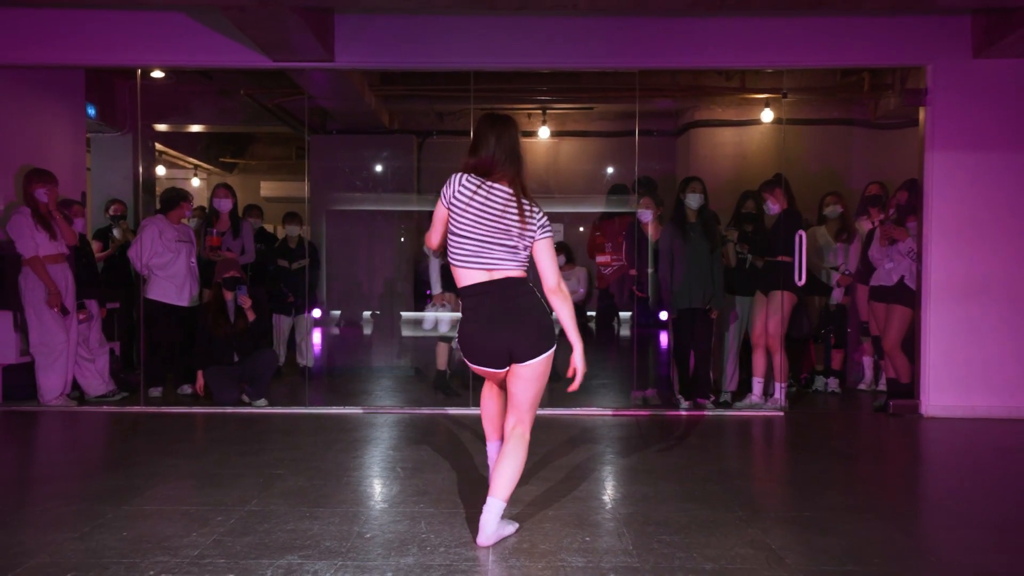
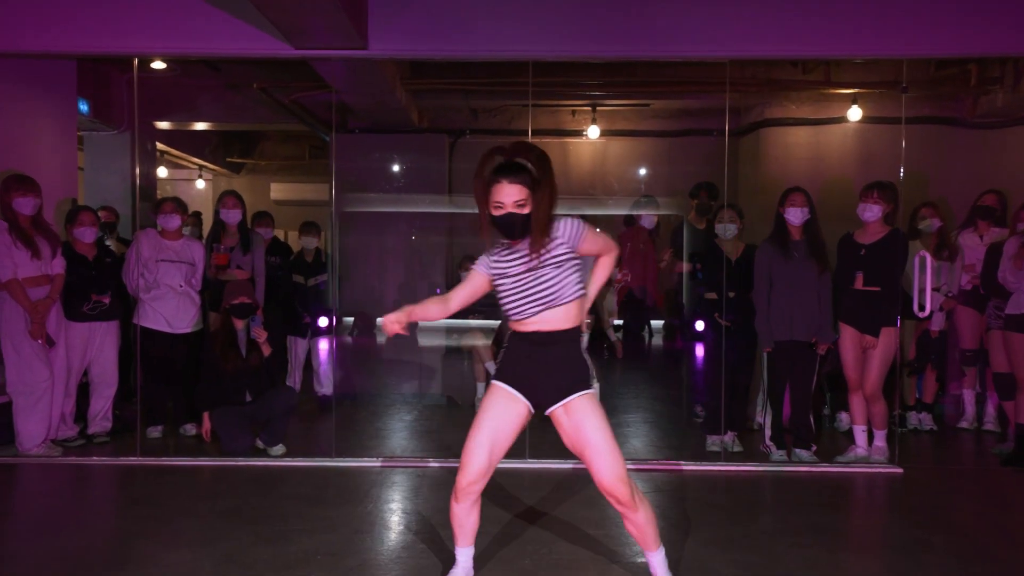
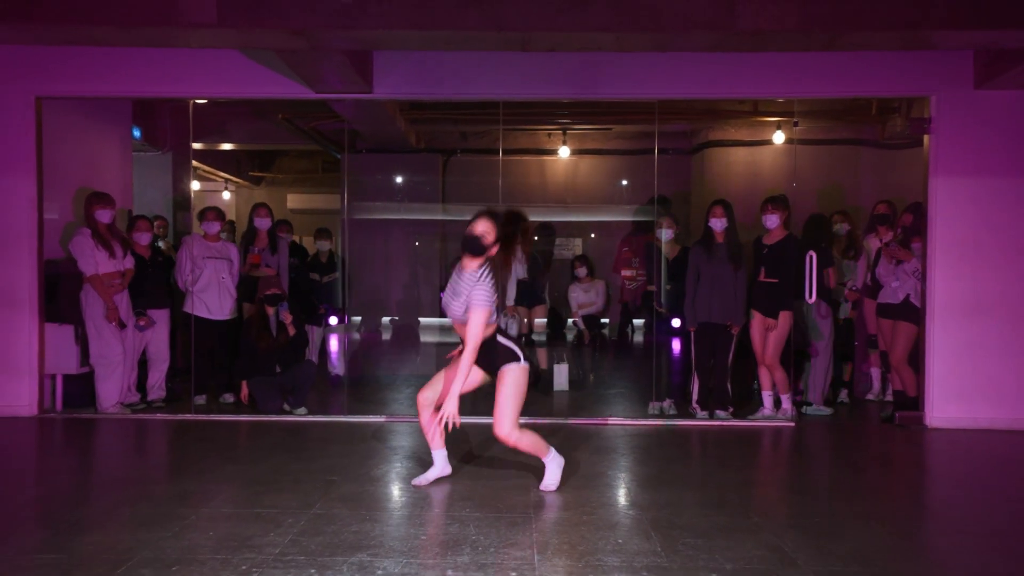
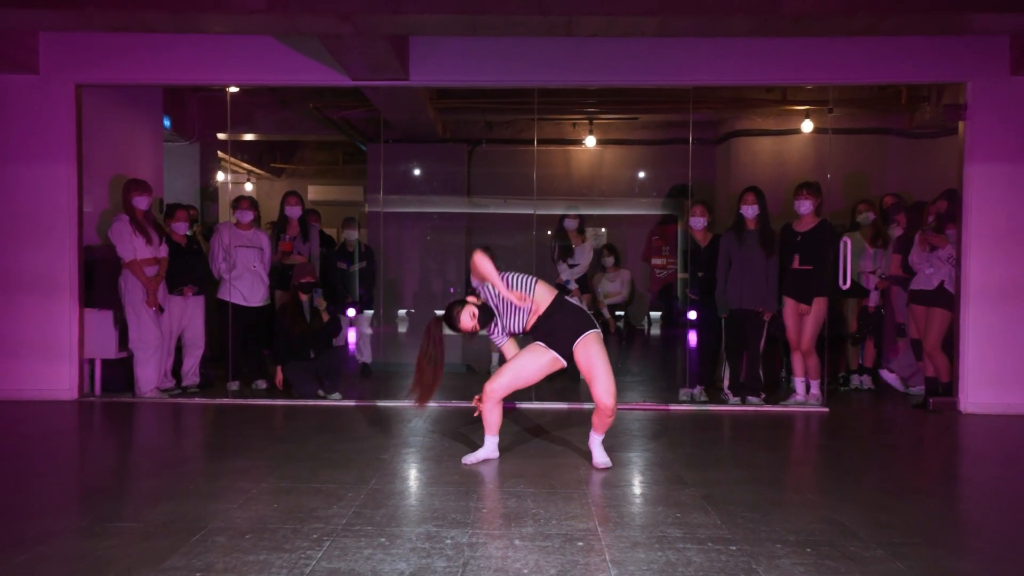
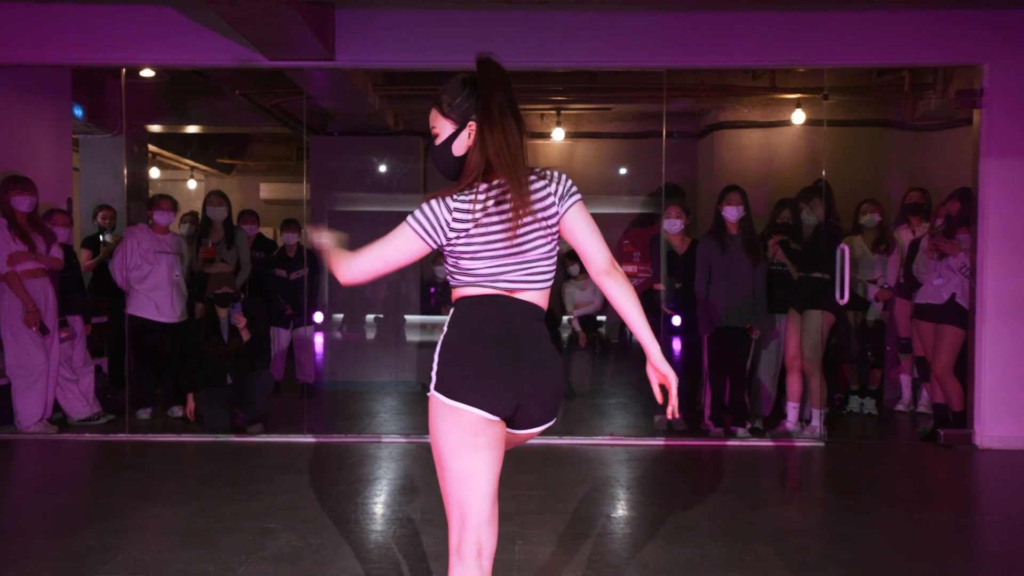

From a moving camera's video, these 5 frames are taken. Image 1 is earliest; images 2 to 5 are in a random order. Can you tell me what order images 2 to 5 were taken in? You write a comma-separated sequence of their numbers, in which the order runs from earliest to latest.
5, 3, 4, 2
